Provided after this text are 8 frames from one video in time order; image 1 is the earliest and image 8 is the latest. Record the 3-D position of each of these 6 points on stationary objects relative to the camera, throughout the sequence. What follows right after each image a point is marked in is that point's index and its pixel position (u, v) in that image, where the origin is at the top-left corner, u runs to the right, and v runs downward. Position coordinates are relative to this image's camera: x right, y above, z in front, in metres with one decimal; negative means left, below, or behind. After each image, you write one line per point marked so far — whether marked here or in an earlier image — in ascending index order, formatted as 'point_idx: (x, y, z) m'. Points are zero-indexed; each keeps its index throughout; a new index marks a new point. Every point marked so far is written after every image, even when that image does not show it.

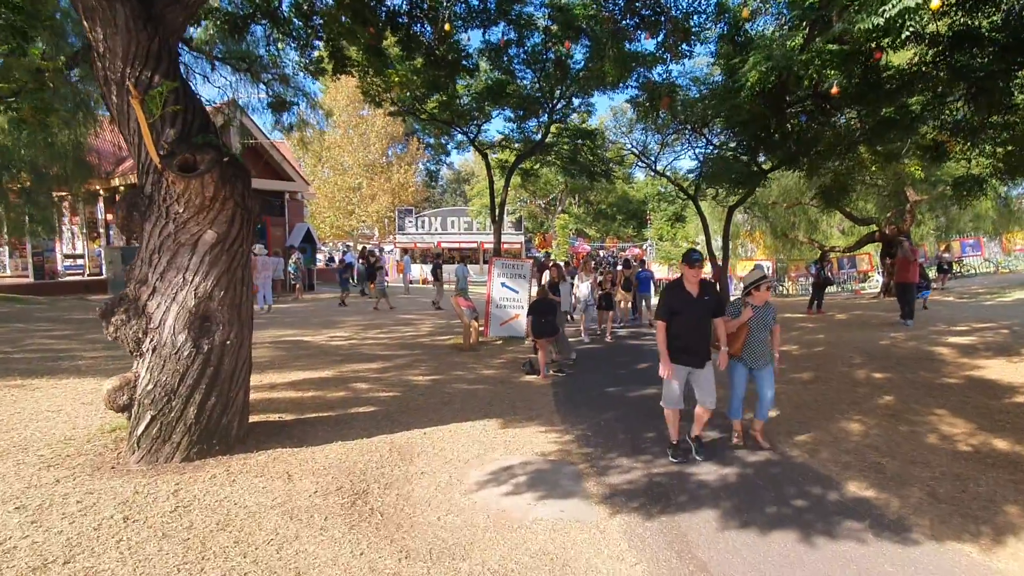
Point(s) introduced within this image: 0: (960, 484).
0: (+4.1, -1.8, +4.7) m
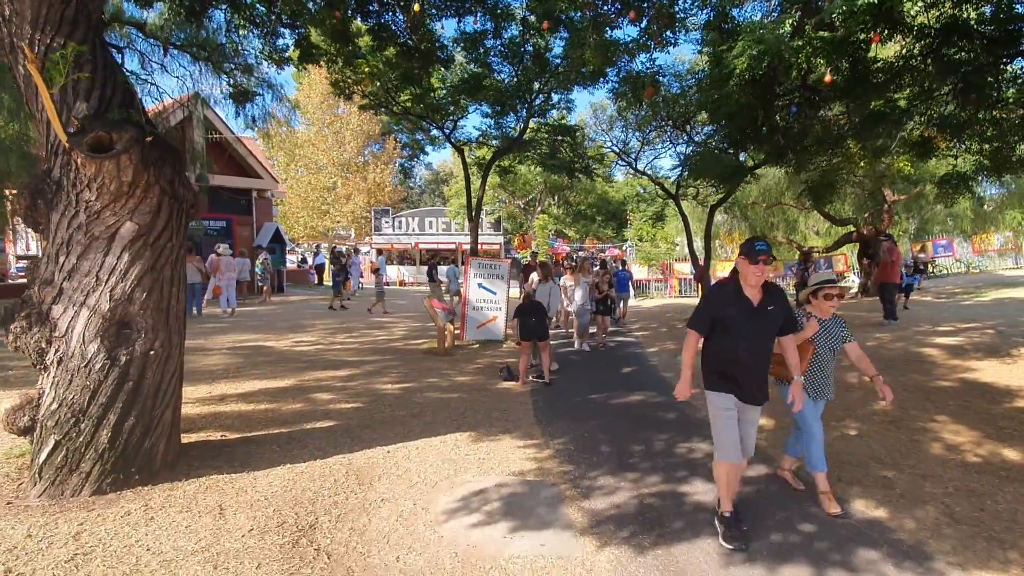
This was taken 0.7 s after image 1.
0: (+3.9, -1.8, +4.3) m
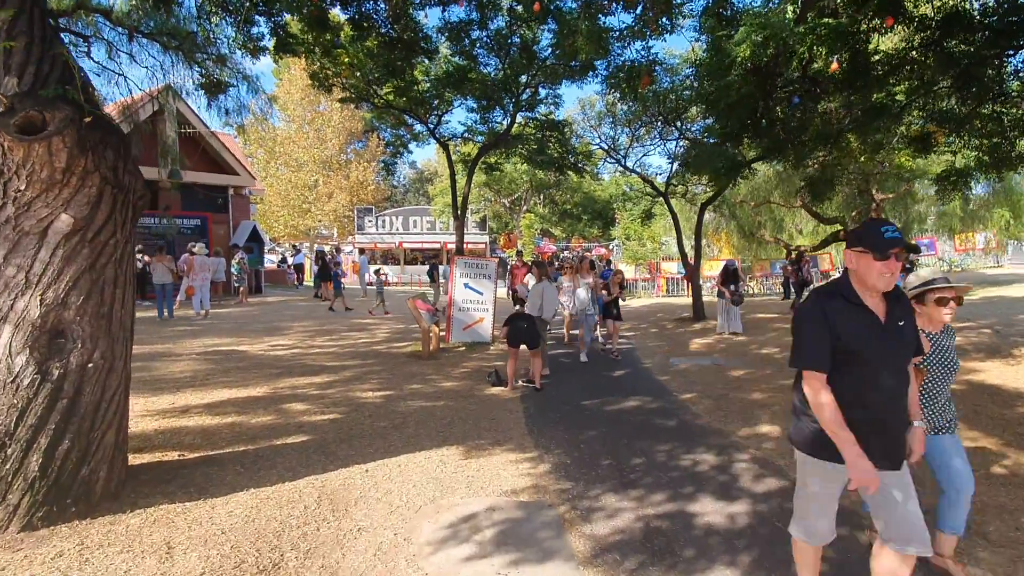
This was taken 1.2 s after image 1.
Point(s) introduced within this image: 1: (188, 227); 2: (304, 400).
0: (+3.8, -1.8, +4.0) m
1: (-11.6, +2.2, +18.6) m
2: (-2.7, -1.4, +6.6) m
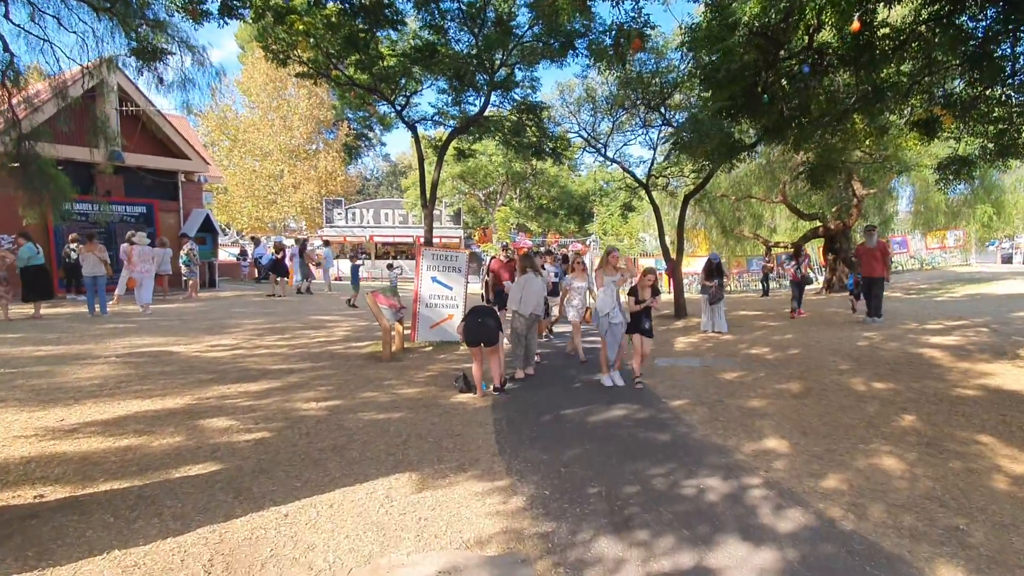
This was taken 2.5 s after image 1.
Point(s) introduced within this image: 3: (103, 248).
0: (+3.6, -1.7, +3.2) m
1: (-12.5, +2.4, +17.0) m
2: (-3.0, -1.3, +5.5) m
3: (-10.4, +1.0, +13.0) m
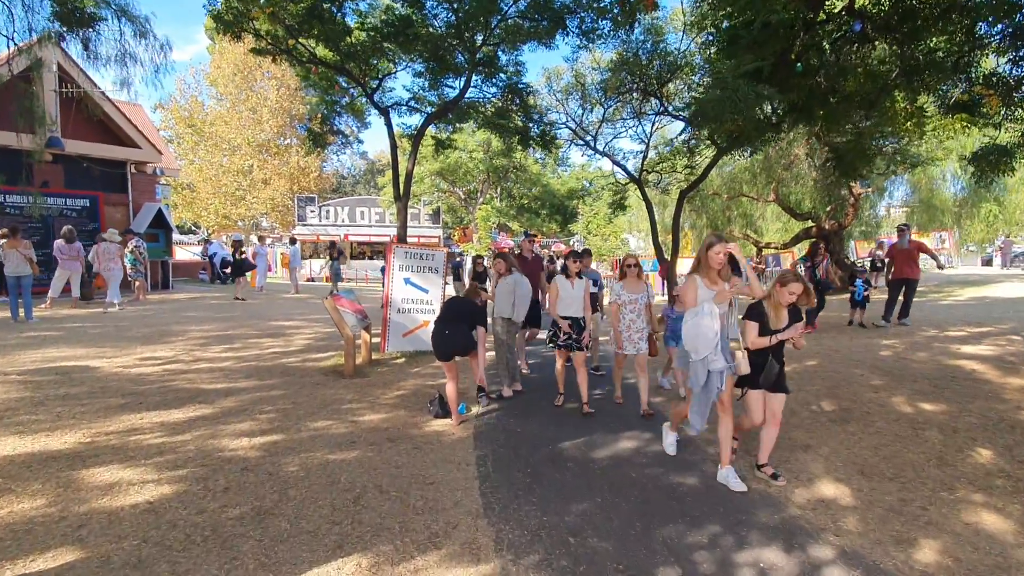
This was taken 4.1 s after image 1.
0: (+3.6, -1.8, +2.1) m
1: (-13.0, +2.4, +15.3) m
2: (-3.1, -1.4, +4.2) m
3: (-10.7, +1.0, +11.4) m
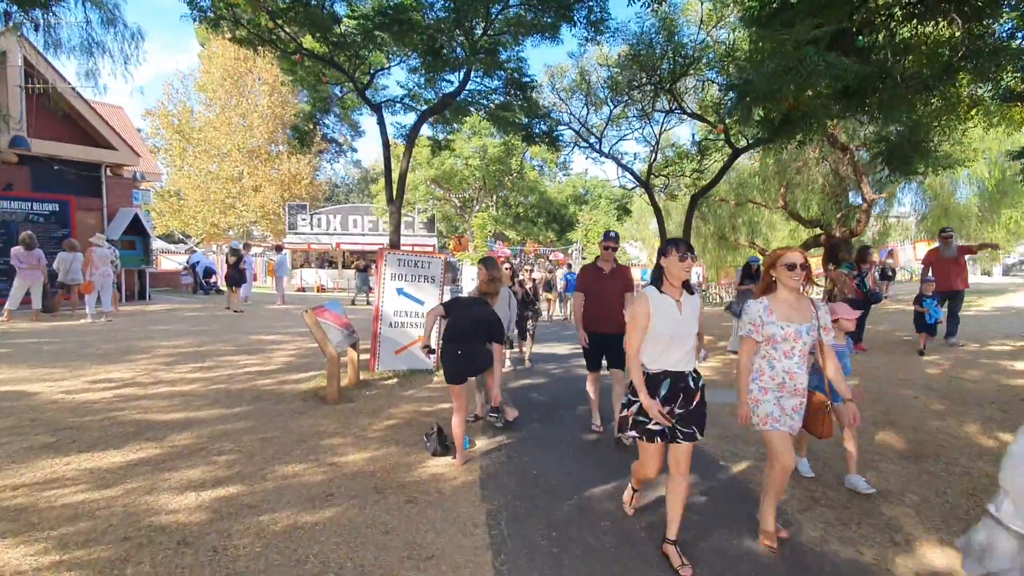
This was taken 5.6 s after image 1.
0: (+3.8, -1.8, +1.2) m
1: (-13.0, +2.1, +14.2) m
2: (-3.0, -1.5, +3.2) m
3: (-10.7, +0.7, +10.4) m
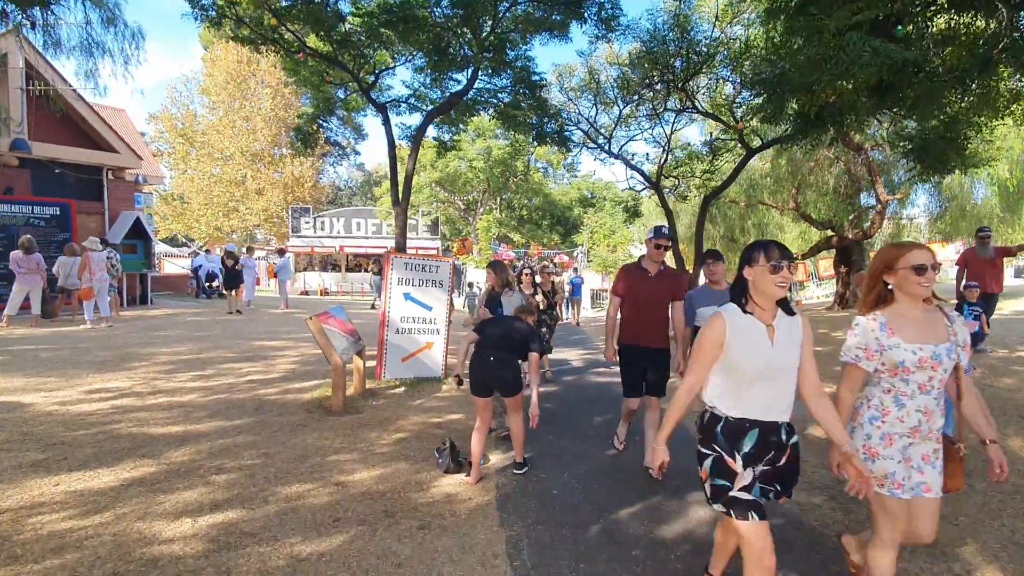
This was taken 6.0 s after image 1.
0: (+3.9, -1.9, +0.9) m
1: (-12.8, +2.0, +14.0) m
2: (-2.8, -1.5, +2.9) m
3: (-10.5, +0.6, +10.1) m
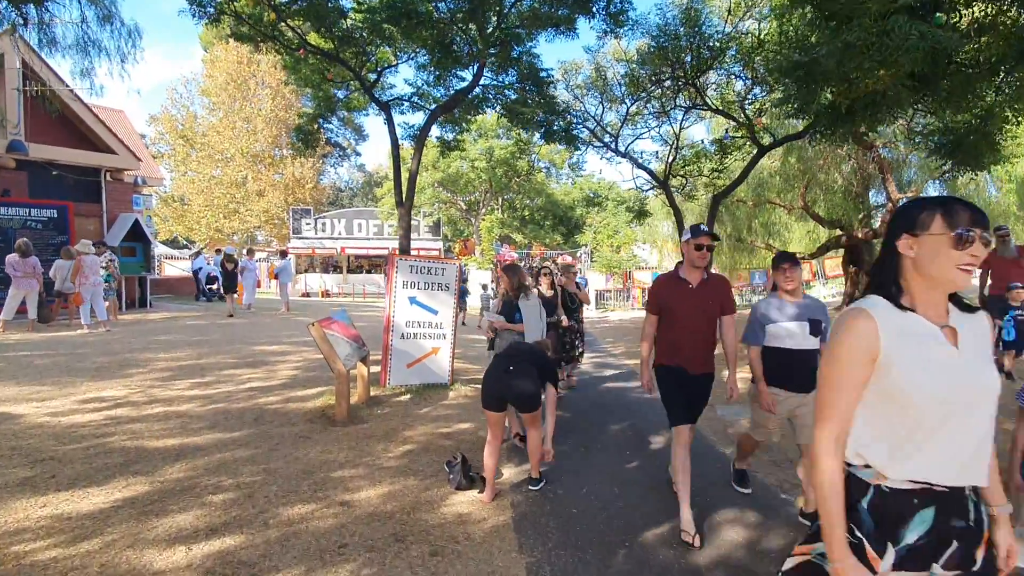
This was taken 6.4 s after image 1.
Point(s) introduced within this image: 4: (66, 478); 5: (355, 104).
0: (+4.0, -1.9, +0.6) m
1: (-12.7, +1.9, +13.8) m
2: (-2.7, -1.6, +2.6) m
3: (-10.4, +0.5, +9.9) m
4: (-3.6, -1.5, +4.2) m
5: (-3.7, +4.3, +11.9) m
